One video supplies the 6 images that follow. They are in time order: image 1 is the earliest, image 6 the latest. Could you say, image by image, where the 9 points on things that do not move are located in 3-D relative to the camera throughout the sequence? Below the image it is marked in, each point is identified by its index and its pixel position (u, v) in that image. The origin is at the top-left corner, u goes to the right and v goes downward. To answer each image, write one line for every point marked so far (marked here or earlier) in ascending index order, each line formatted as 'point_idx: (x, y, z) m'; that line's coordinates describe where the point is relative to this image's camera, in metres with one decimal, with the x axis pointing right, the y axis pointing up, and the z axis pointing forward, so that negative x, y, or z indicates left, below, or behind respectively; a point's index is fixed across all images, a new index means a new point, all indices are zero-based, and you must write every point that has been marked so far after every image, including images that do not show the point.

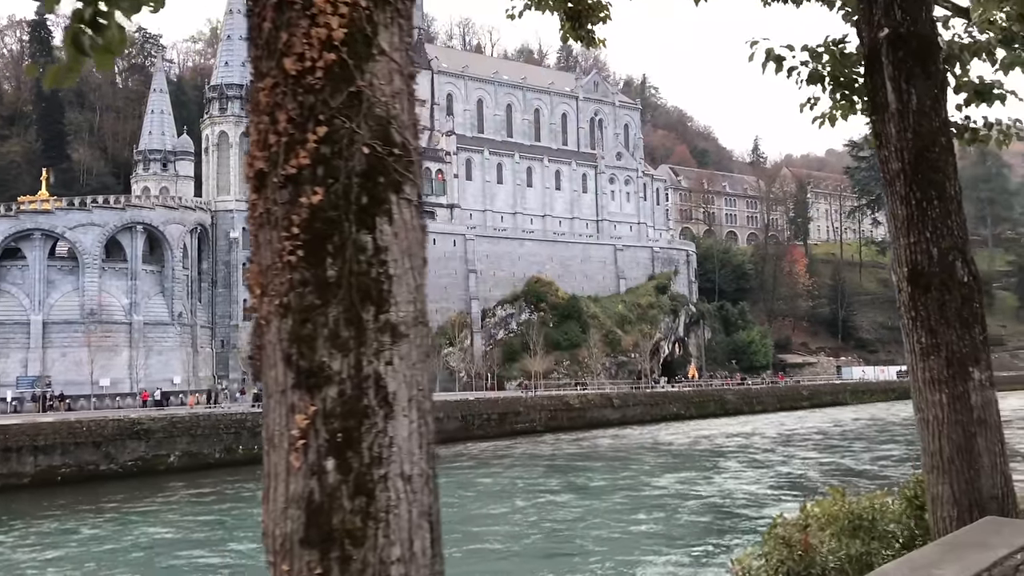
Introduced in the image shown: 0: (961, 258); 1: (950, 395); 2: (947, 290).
0: (+3.2, +0.2, +6.2) m
1: (+3.1, -0.8, +6.1) m
2: (+3.1, 0.0, +6.2) m
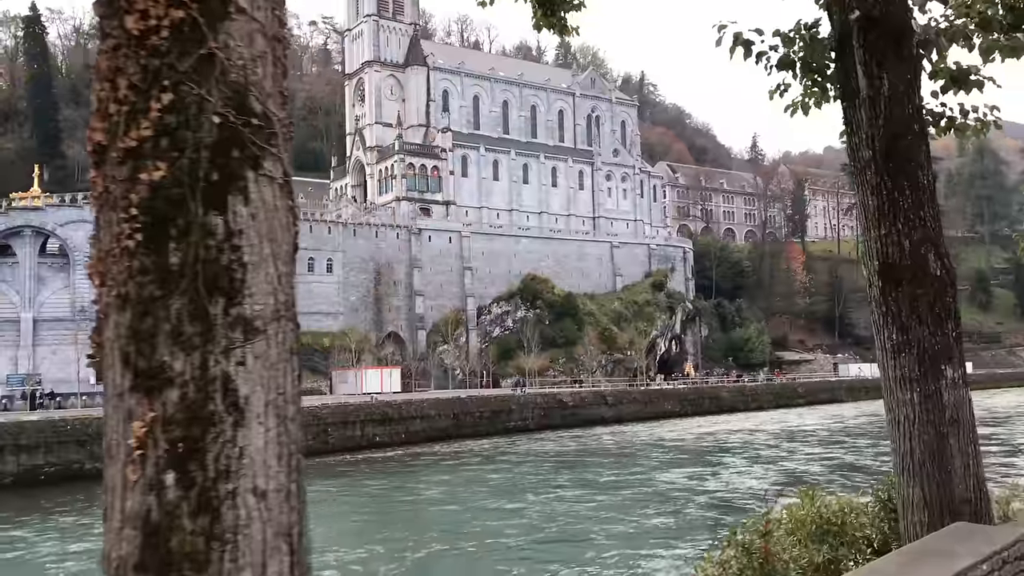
0: (+2.9, +0.3, +5.9) m
1: (+2.8, -0.7, +5.8) m
2: (+2.7, 0.0, +5.9) m
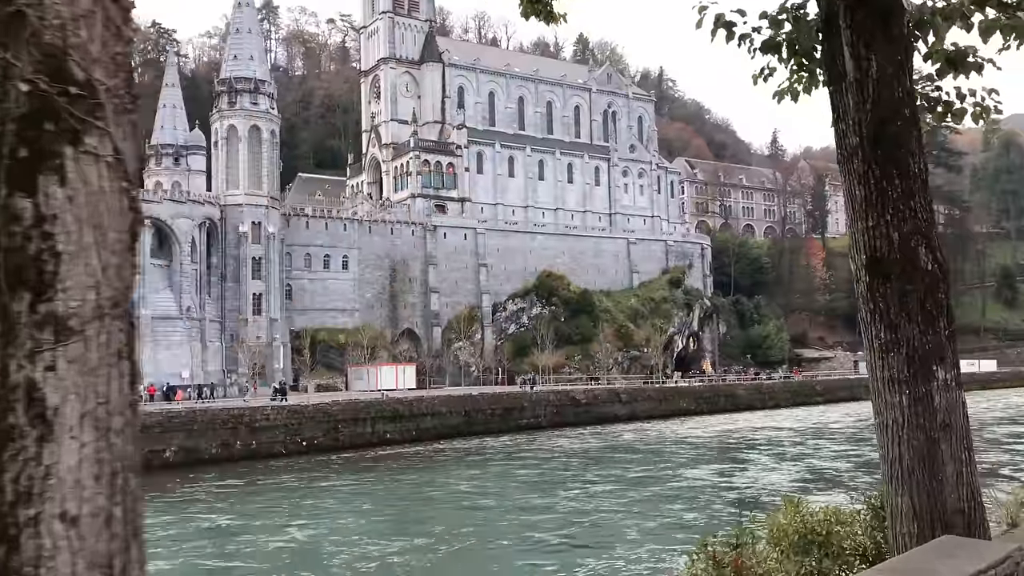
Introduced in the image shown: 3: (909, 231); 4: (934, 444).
0: (+2.6, +0.3, +5.6) m
1: (+2.5, -0.7, +5.5) m
2: (+2.5, 0.0, +5.5) m
3: (+2.5, +0.4, +5.5) m
4: (+2.6, -1.0, +5.4) m
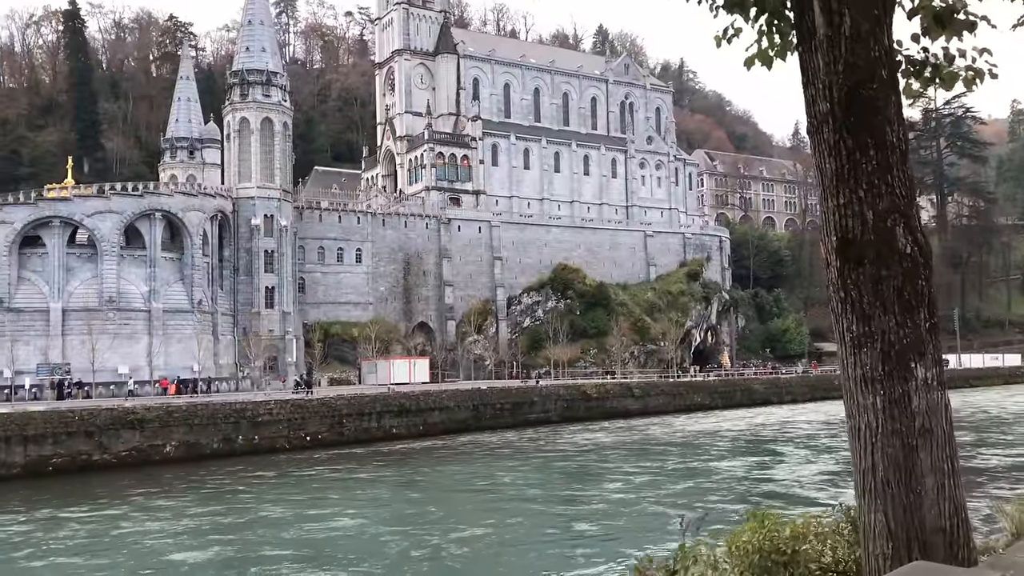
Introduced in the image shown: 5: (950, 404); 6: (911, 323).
0: (+2.2, +0.4, +4.9) m
1: (+2.1, -0.6, +4.8) m
2: (+2.1, +0.1, +4.8) m
3: (+2.1, +0.4, +4.9) m
4: (+2.2, -0.9, +4.7) m
5: (+2.4, -0.7, +4.8) m
6: (+2.2, -0.2, +4.8) m
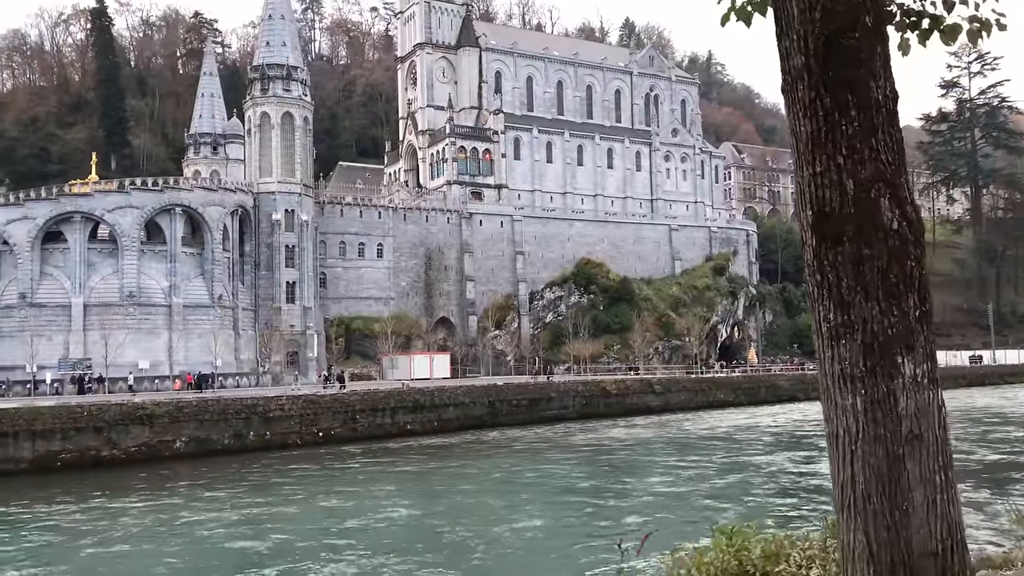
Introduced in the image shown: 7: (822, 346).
0: (+1.8, +0.5, +4.2) m
1: (+1.7, -0.5, +4.1) m
2: (+1.7, +0.2, +4.1) m
3: (+1.7, +0.5, +4.2) m
4: (+1.8, -0.8, +4.0) m
5: (+2.1, -0.6, +4.1) m
6: (+1.8, -0.1, +4.1) m
7: (+1.5, -0.3, +4.3) m
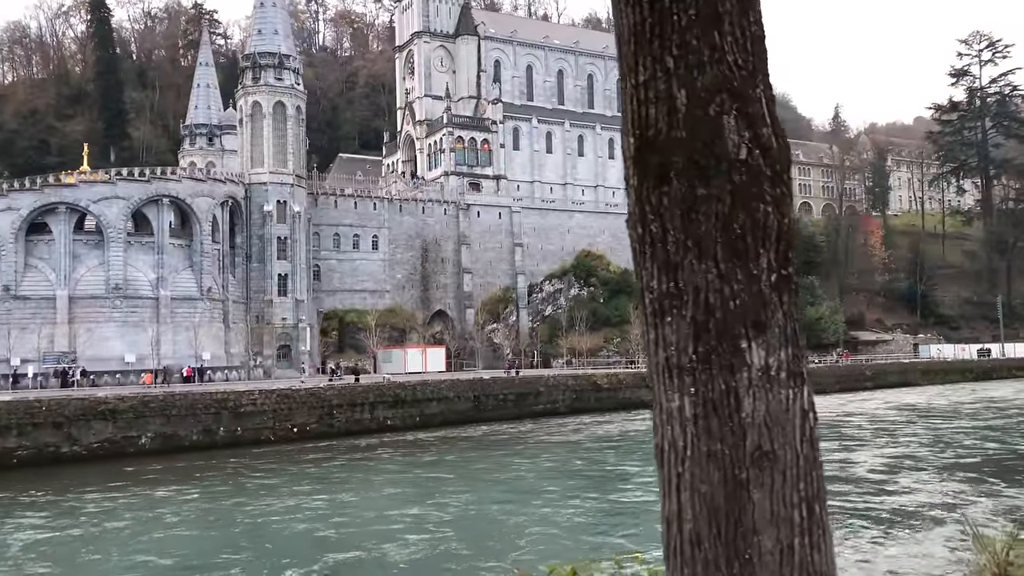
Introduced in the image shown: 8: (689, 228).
0: (+0.8, +0.6, +2.9) m
1: (+0.6, -0.4, +2.9) m
2: (+0.6, +0.4, +2.9) m
3: (+0.7, +0.7, +2.9) m
4: (+0.7, -0.7, +2.8) m
5: (+1.0, -0.4, +2.9) m
6: (+0.8, 0.0, +2.9) m
7: (+0.5, -0.1, +3.1) m
8: (+0.6, +0.2, +2.9) m
